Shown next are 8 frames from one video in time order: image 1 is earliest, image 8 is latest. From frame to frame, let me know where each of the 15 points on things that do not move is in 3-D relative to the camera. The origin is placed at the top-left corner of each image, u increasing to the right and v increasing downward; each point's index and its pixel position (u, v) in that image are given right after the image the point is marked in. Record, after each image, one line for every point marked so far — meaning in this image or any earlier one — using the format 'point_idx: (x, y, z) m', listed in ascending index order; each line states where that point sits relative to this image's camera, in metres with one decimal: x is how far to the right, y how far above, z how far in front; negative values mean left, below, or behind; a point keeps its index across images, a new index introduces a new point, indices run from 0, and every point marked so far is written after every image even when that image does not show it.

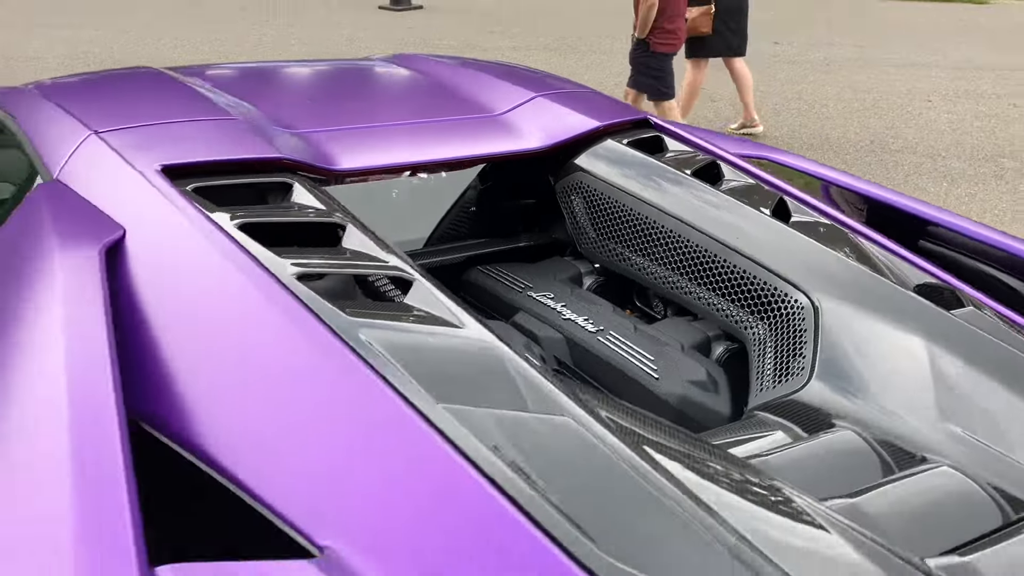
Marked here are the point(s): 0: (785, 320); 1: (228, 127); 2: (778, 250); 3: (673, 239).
0: (+0.4, 0.0, +1.3) m
1: (-0.4, +0.2, +1.5) m
2: (+0.4, +0.1, +1.3) m
3: (+0.3, +0.1, +1.4) m
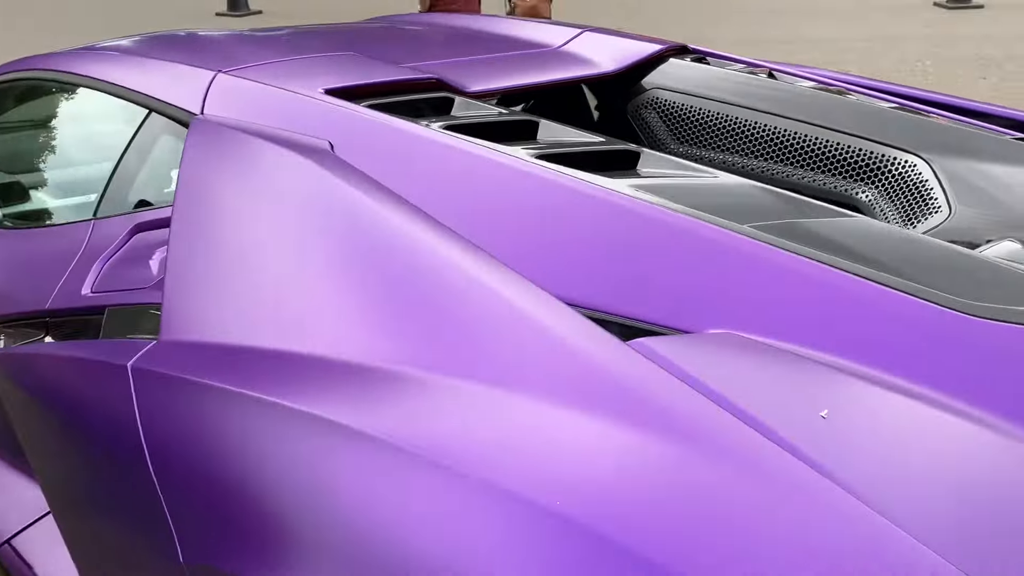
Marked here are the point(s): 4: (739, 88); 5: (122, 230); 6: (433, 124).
0: (+0.6, +0.2, +1.5) m
1: (-0.3, +0.4, +1.5) m
2: (+0.6, +0.3, +1.6) m
3: (+0.5, +0.3, +1.7) m
4: (+0.4, +0.4, +1.8) m
5: (-0.6, +0.1, +1.5) m
6: (-0.1, +0.2, +1.3) m
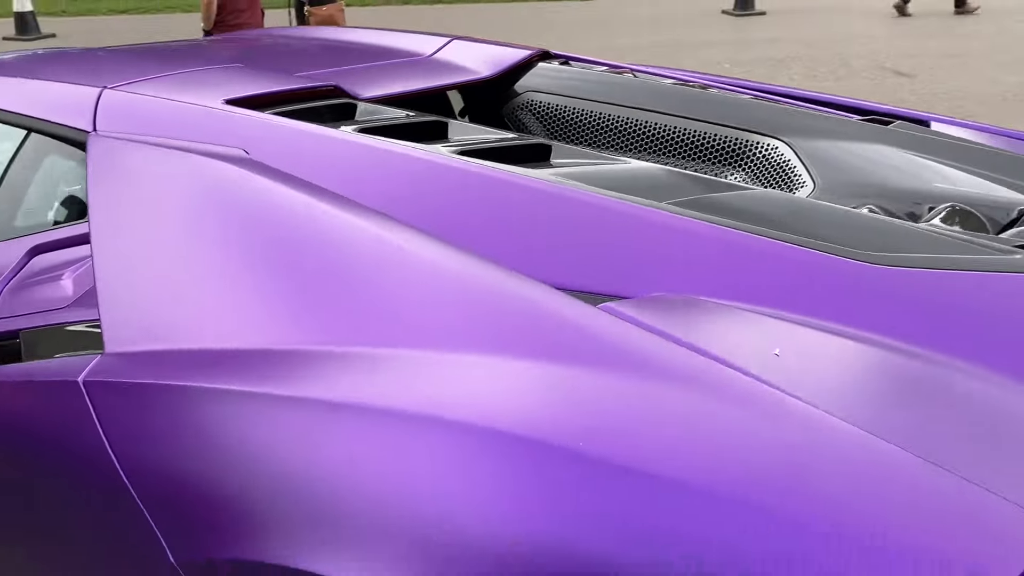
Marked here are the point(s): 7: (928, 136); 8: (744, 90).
0: (+0.4, +0.2, +1.7) m
1: (-0.4, +0.3, +1.6) m
2: (+0.4, +0.3, +1.7) m
3: (+0.2, +0.3, +1.8) m
4: (+0.2, +0.4, +1.9) m
5: (-0.7, +0.1, +1.4) m
6: (-0.2, +0.2, +1.3) m
7: (+0.7, +0.3, +1.7) m
8: (+0.5, +0.4, +1.9) m
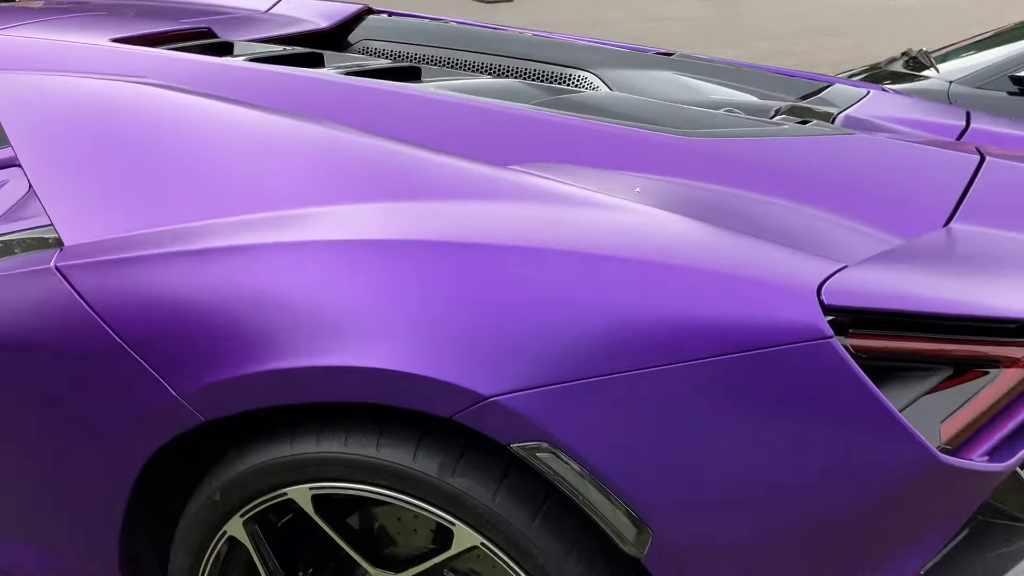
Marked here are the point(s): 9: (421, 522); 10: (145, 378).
0: (+0.1, +0.4, +2.0) m
1: (-0.7, +0.5, +1.7) m
2: (+0.1, +0.5, +2.1) m
3: (-0.1, +0.5, +2.1) m
4: (-0.2, +0.6, +2.2) m
5: (-0.9, +0.2, +1.5) m
6: (-0.4, +0.3, +1.5) m
7: (+0.4, +0.5, +2.1) m
8: (+0.1, +0.6, +2.2) m
9: (-0.1, -0.3, +1.1) m
10: (-0.4, -0.1, +1.1) m
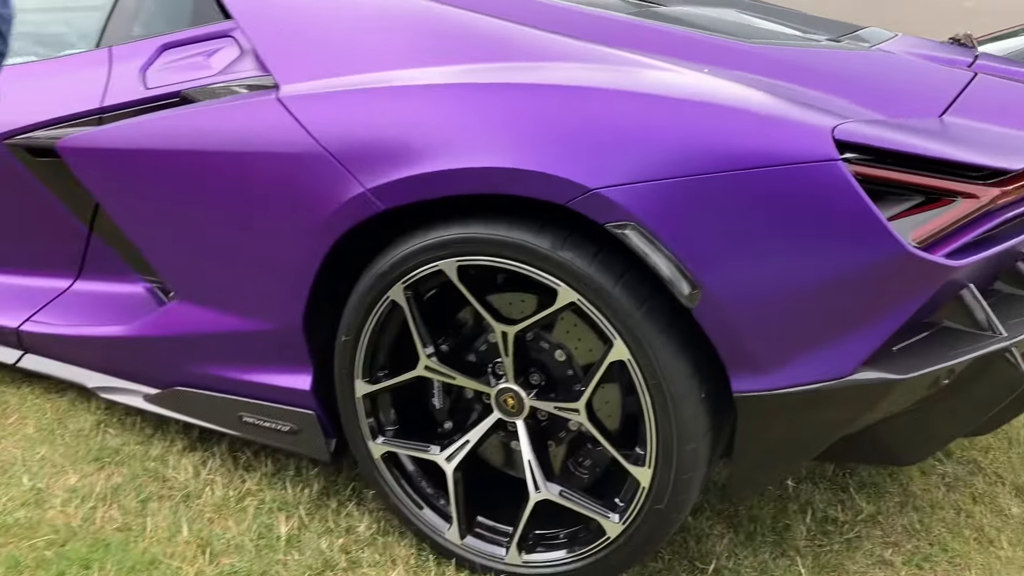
0: (+0.4, +0.7, +2.4) m
1: (-0.5, +0.8, +2.1) m
2: (+0.3, +0.8, +2.5) m
3: (+0.1, +0.8, +2.5) m
4: (+0.1, +0.9, +2.6) m
5: (-0.7, +0.5, +1.9) m
6: (-0.2, +0.6, +1.9) m
7: (+0.7, +0.7, +2.5) m
8: (+0.3, +0.9, +2.6) m
9: (0.0, 0.0, +1.6) m
10: (-0.3, +0.2, +1.6) m
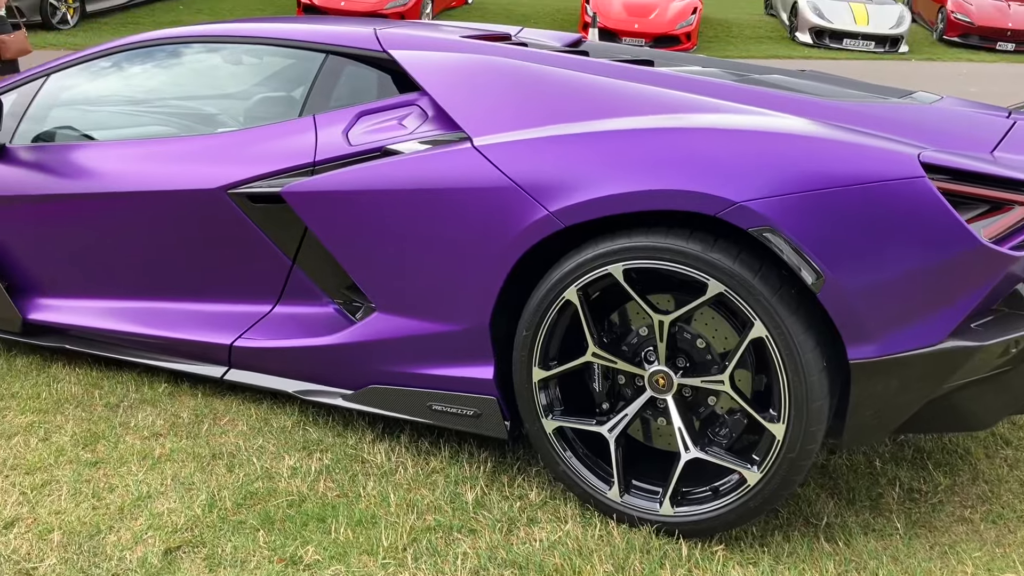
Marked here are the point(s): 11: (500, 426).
0: (+0.7, +0.6, +2.9) m
1: (-0.2, +0.7, +2.6) m
2: (+0.6, +0.7, +3.0) m
3: (+0.5, +0.7, +3.0) m
4: (+0.4, +0.8, +3.1) m
5: (-0.4, +0.4, +2.4) m
6: (+0.1, +0.6, +2.4) m
7: (+1.0, +0.6, +3.0) m
8: (+0.7, +0.8, +3.1) m
9: (+0.3, 0.0, +2.0) m
10: (0.0, +0.2, +2.0) m
11: (0.0, -0.3, +2.1) m
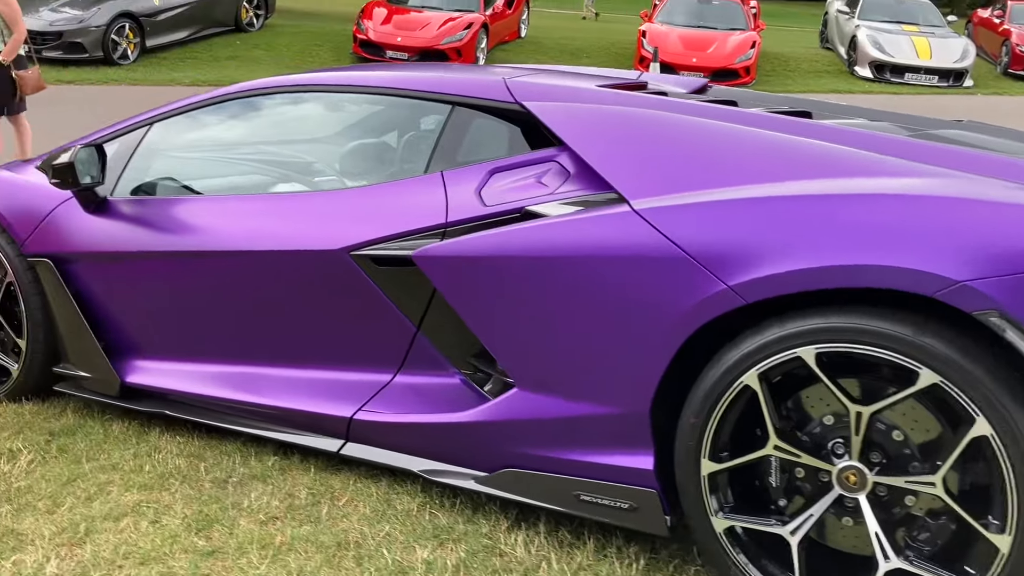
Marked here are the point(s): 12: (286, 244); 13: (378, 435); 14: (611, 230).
0: (+1.0, +0.4, +2.7) m
1: (+0.2, +0.5, +2.4) m
2: (+1.0, +0.5, +2.7) m
3: (+0.8, +0.5, +2.8) m
4: (+0.8, +0.6, +2.9) m
5: (-0.1, +0.3, +2.2) m
6: (+0.4, +0.4, +2.2) m
7: (+1.3, +0.5, +2.7) m
8: (+1.0, +0.6, +2.9) m
9: (+0.7, -0.2, +1.8) m
10: (+0.4, 0.0, +1.8) m
11: (+0.3, -0.5, +1.9) m
12: (-0.6, +0.1, +2.3) m
13: (-0.3, -0.4, +2.3) m
14: (+0.2, +0.1, +1.9) m
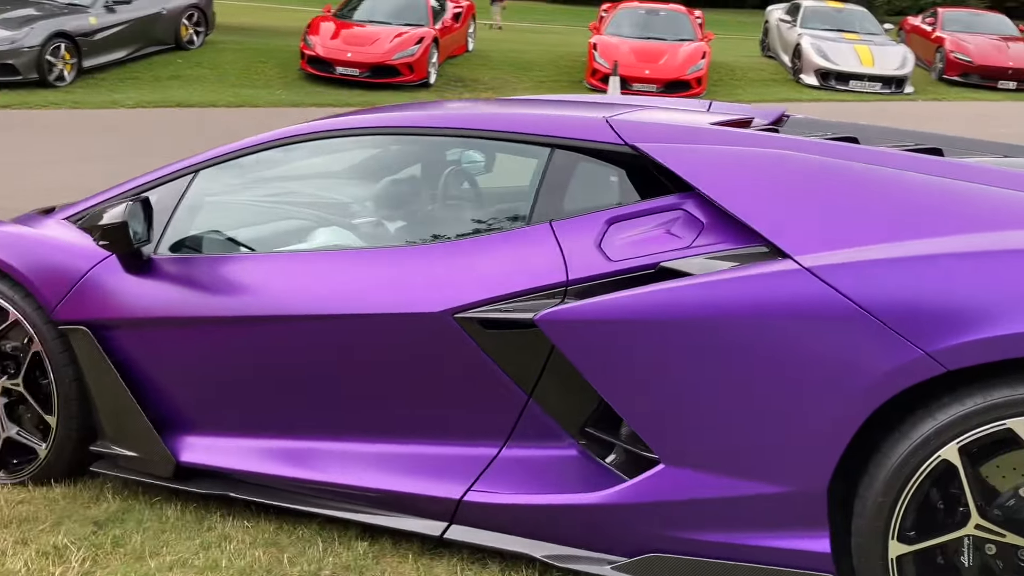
0: (+1.3, +0.3, +2.5) m
1: (+0.4, +0.4, +2.3) m
2: (+1.2, +0.4, +2.6) m
3: (+1.0, +0.4, +2.6) m
4: (+0.9, +0.5, +2.8) m
5: (+0.2, +0.1, +2.0) m
6: (+0.7, +0.3, +2.0) m
7: (+1.6, +0.4, +2.6) m
8: (+1.2, +0.5, +2.8) m
9: (+1.0, -0.3, +1.6) m
10: (+0.6, -0.1, +1.6) m
11: (+0.6, -0.6, +1.7) m
12: (-0.3, 0.0, +2.1) m
13: (-0.1, -0.5, +2.1) m
14: (+0.5, 0.0, +1.7) m
